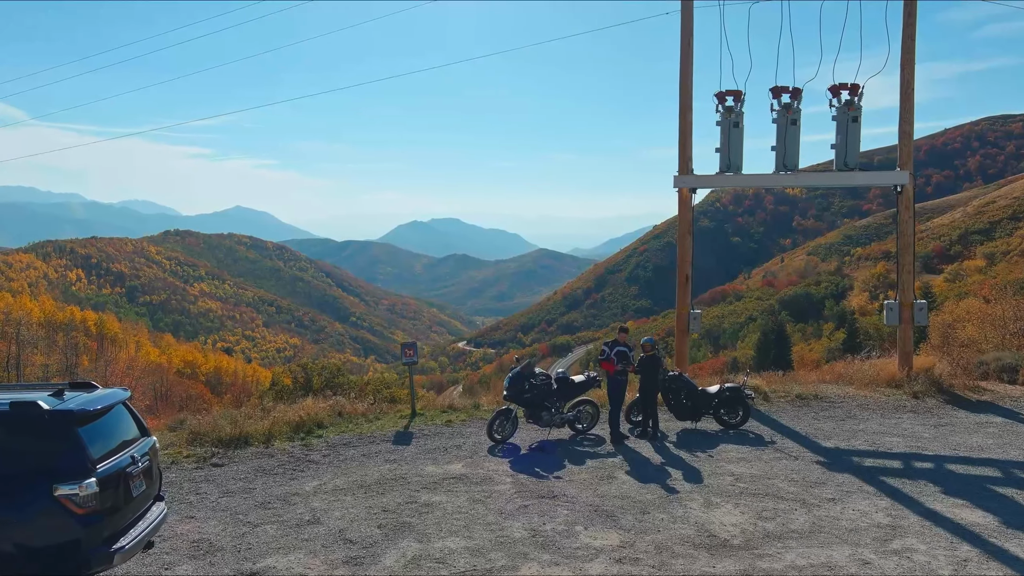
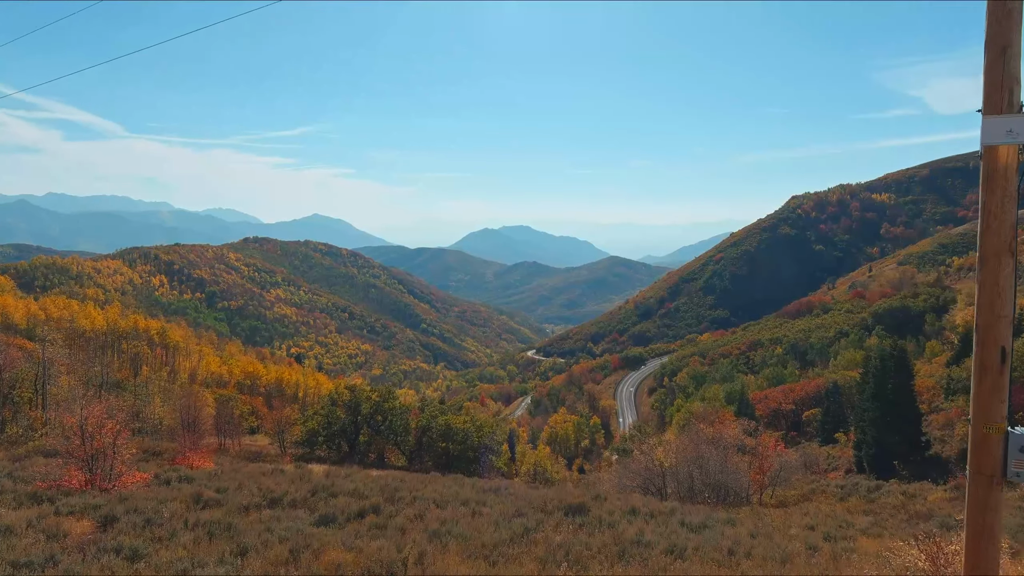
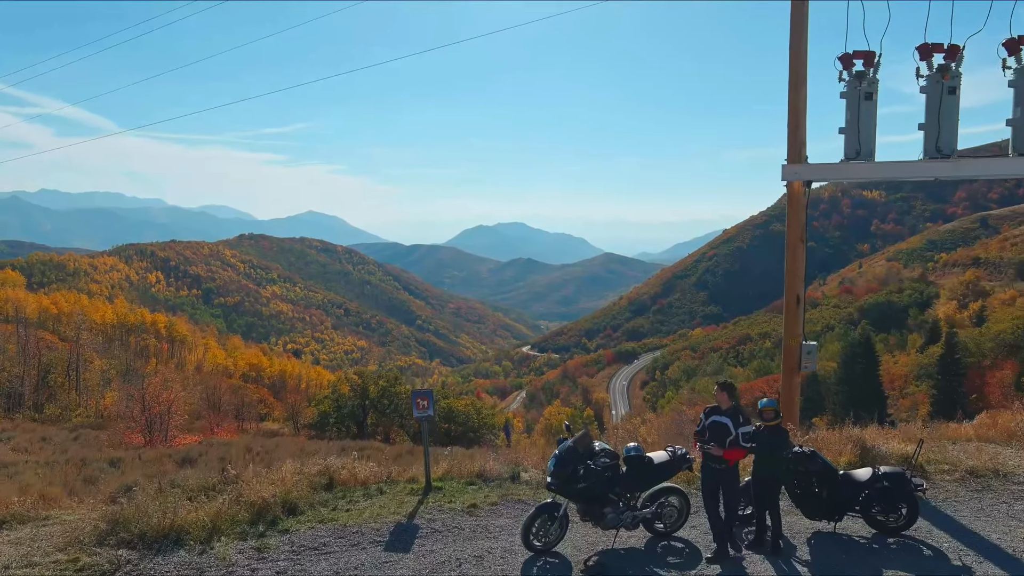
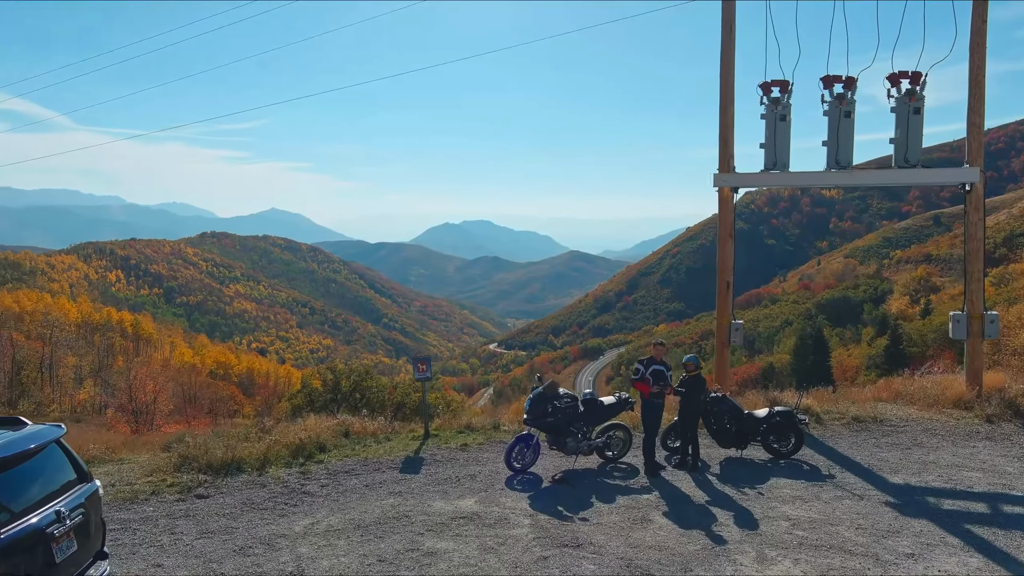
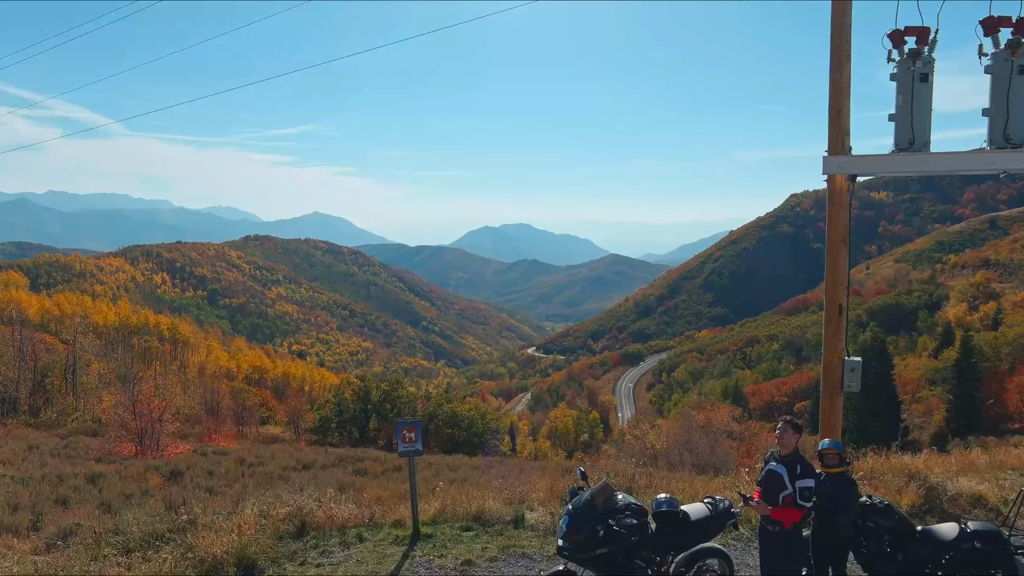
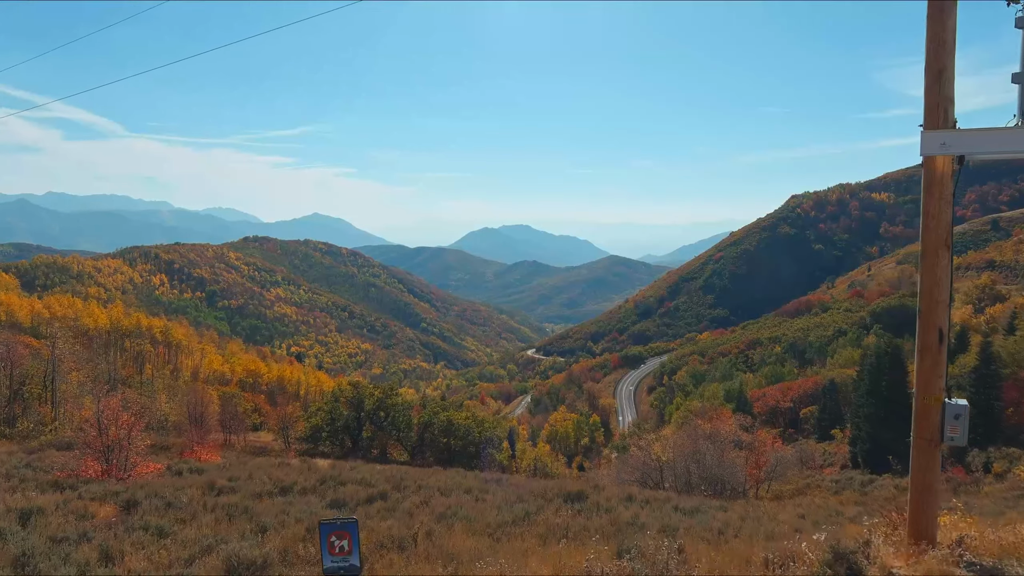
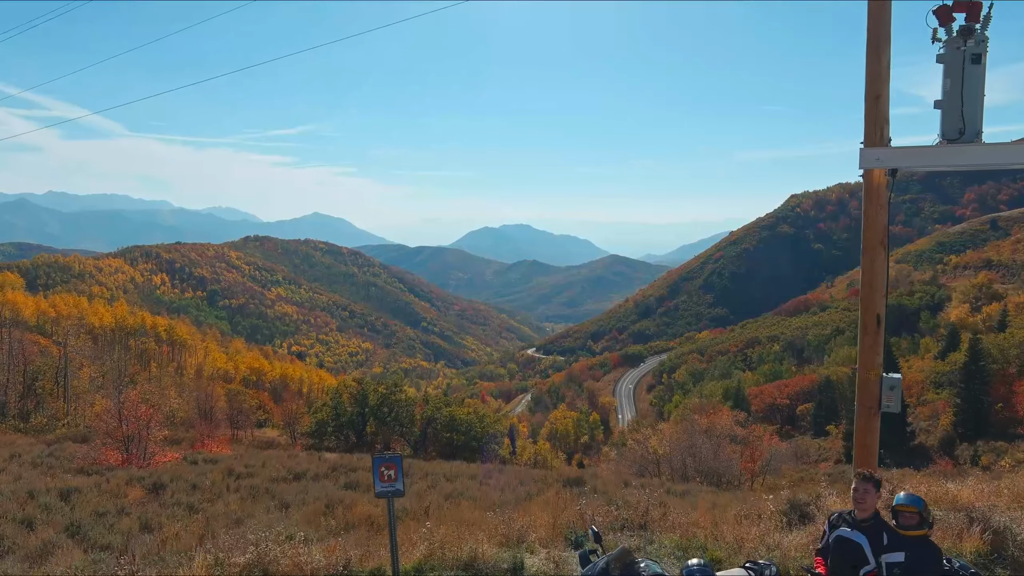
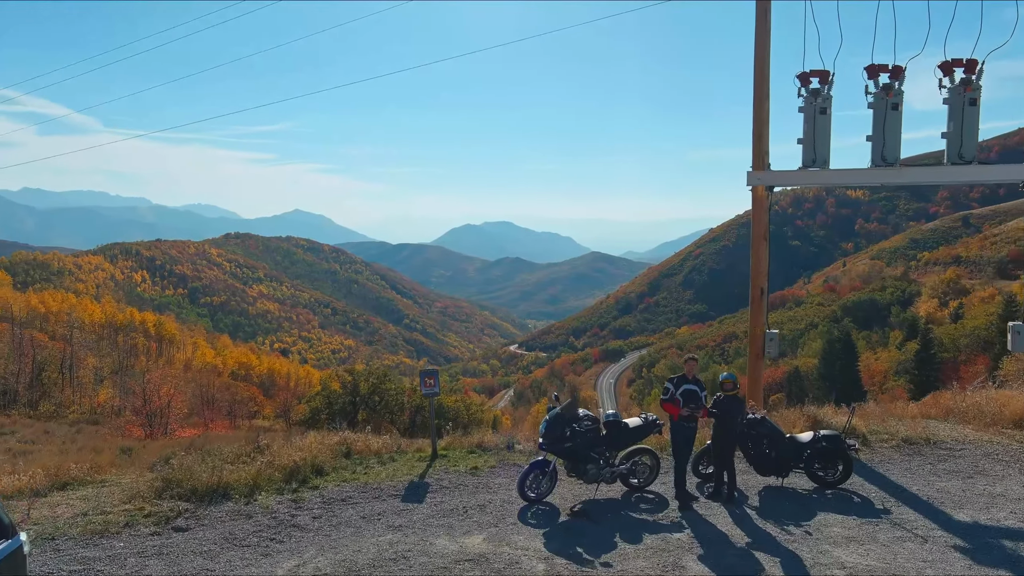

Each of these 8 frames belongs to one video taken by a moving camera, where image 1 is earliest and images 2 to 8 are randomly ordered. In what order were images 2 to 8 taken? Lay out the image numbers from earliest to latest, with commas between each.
4, 8, 3, 5, 7, 6, 2
